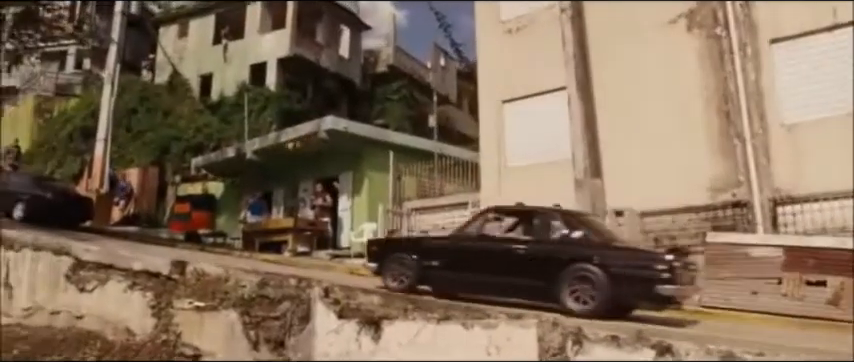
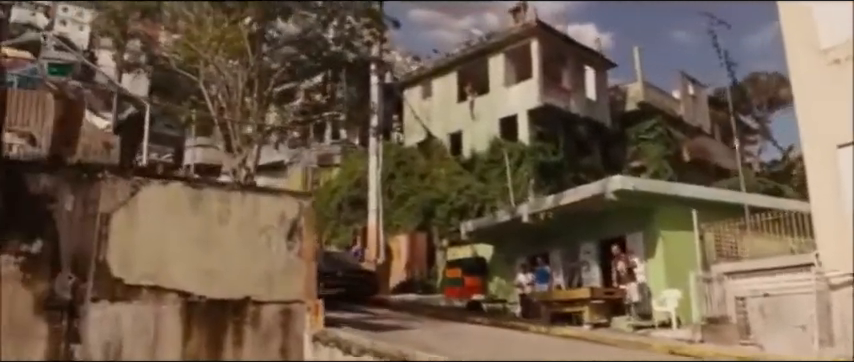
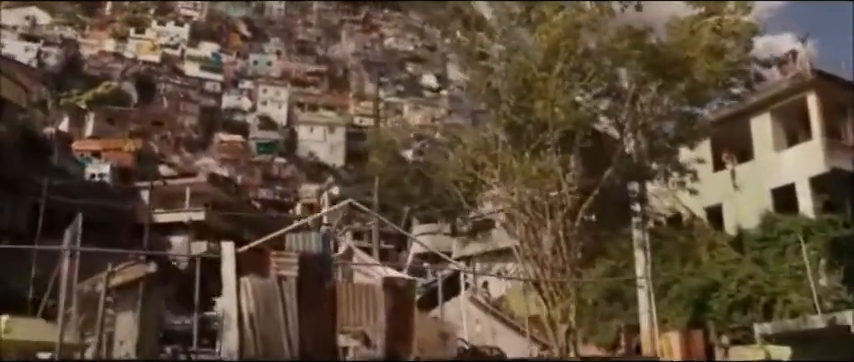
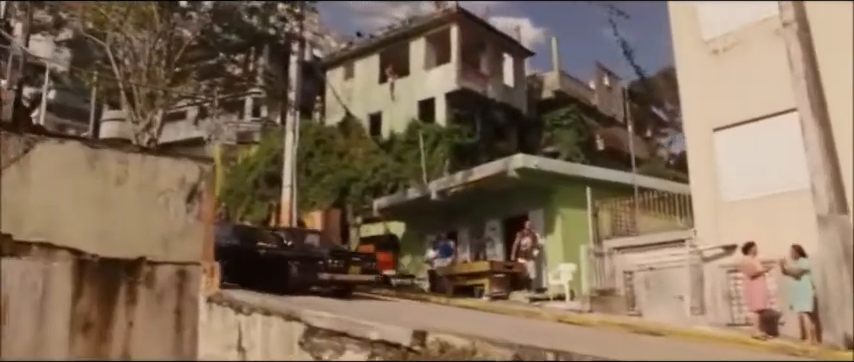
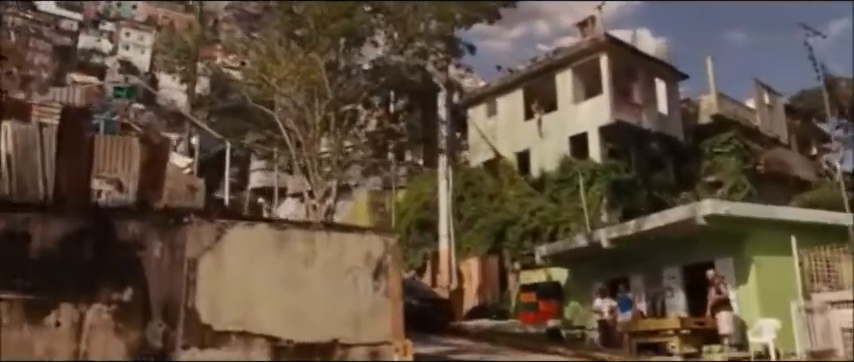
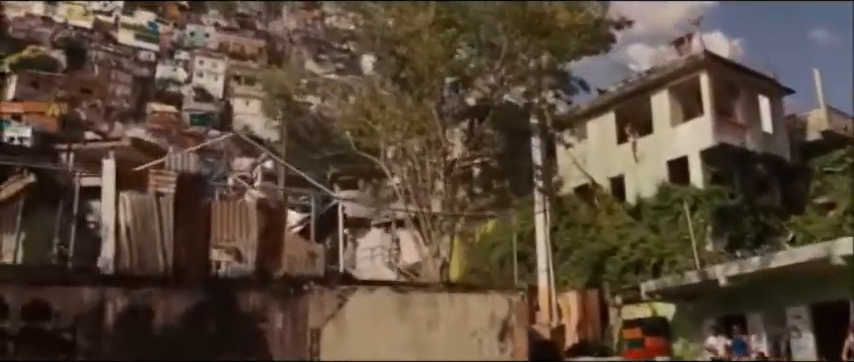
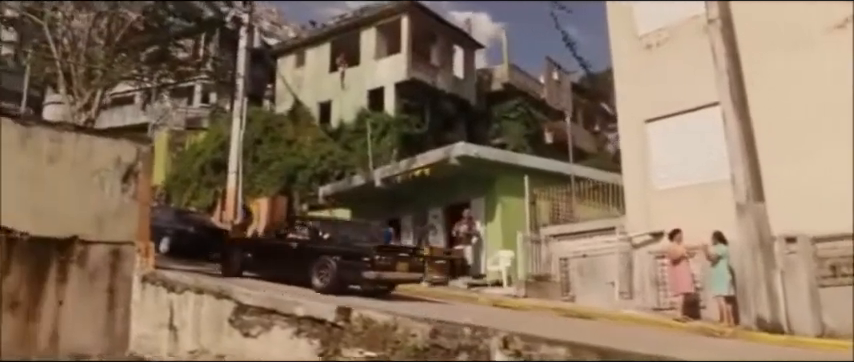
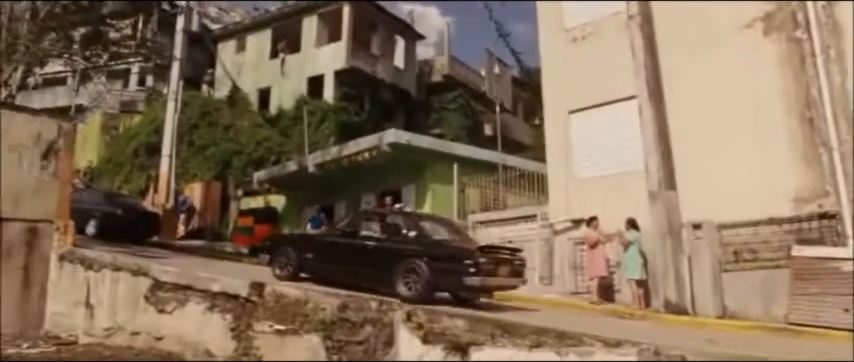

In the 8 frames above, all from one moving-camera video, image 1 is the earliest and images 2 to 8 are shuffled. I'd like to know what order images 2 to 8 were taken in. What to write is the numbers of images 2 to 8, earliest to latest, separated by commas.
8, 7, 4, 2, 5, 6, 3
